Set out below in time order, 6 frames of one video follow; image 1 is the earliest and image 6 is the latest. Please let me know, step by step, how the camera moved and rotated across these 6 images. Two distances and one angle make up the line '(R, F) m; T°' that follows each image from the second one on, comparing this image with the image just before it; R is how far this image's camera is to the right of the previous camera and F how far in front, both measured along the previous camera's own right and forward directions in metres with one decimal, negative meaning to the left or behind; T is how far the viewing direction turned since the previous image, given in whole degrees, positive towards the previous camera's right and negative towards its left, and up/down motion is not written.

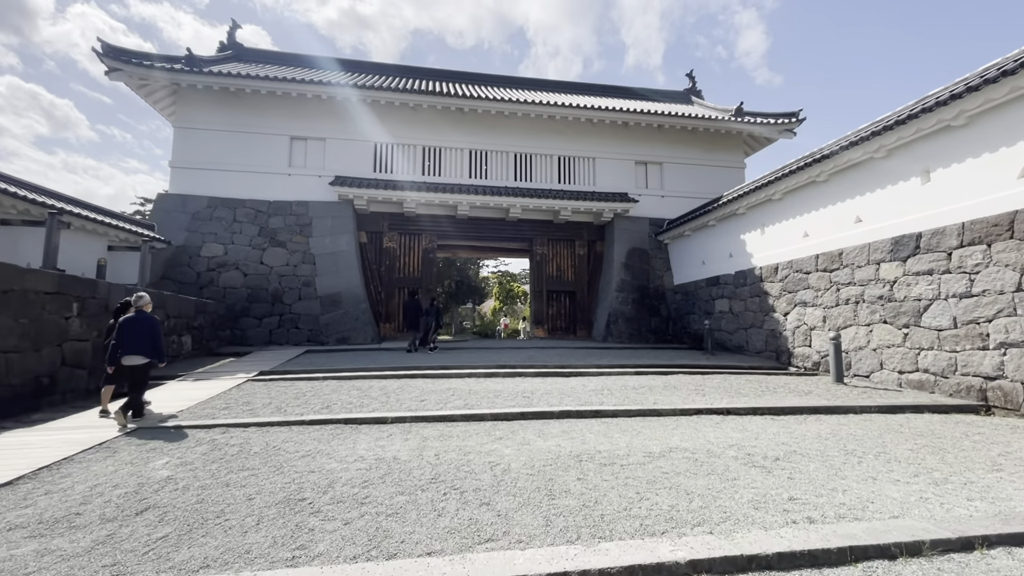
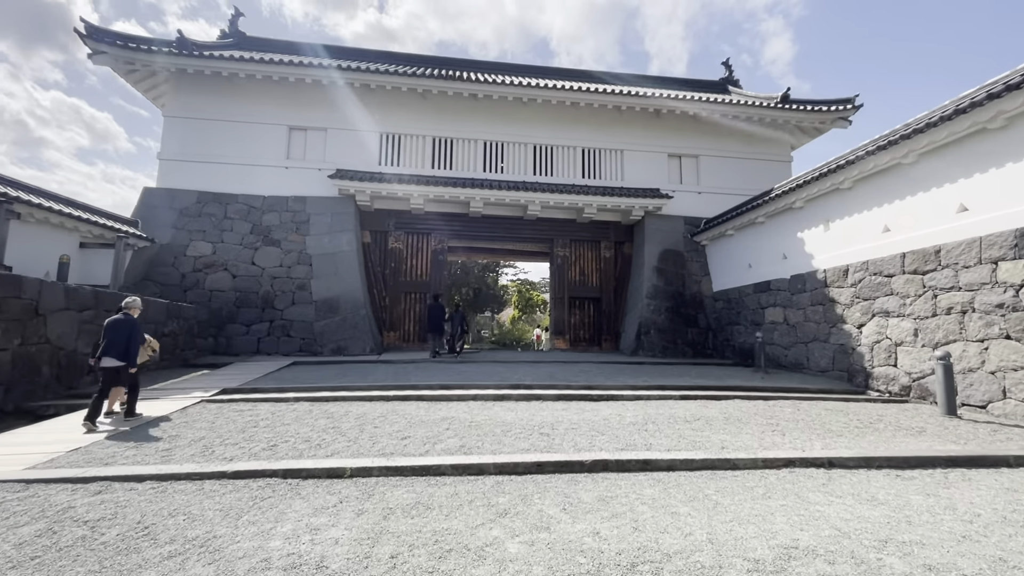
(0.0, +1.2) m; -2°
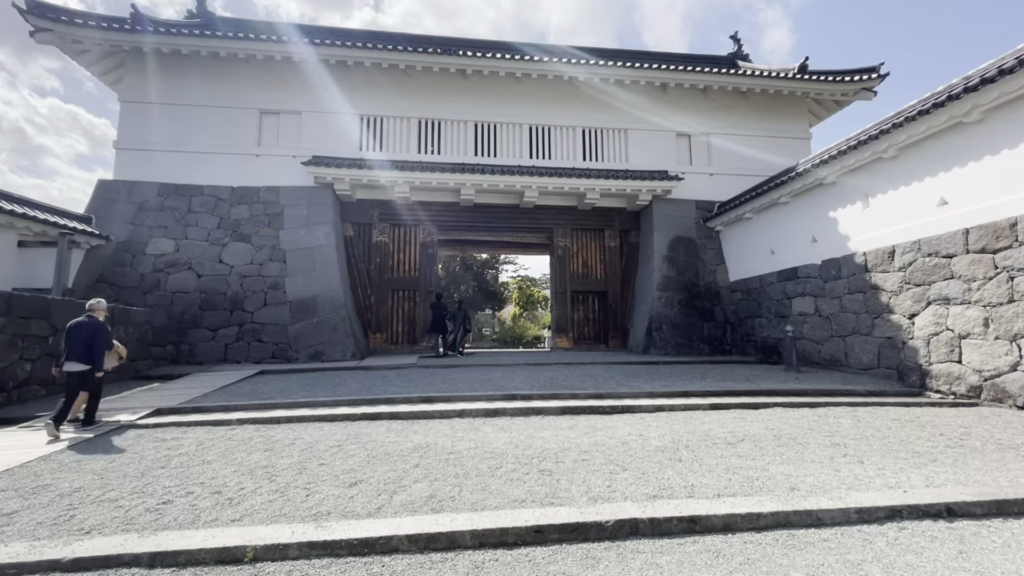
(+0.1, +0.9) m; 0°
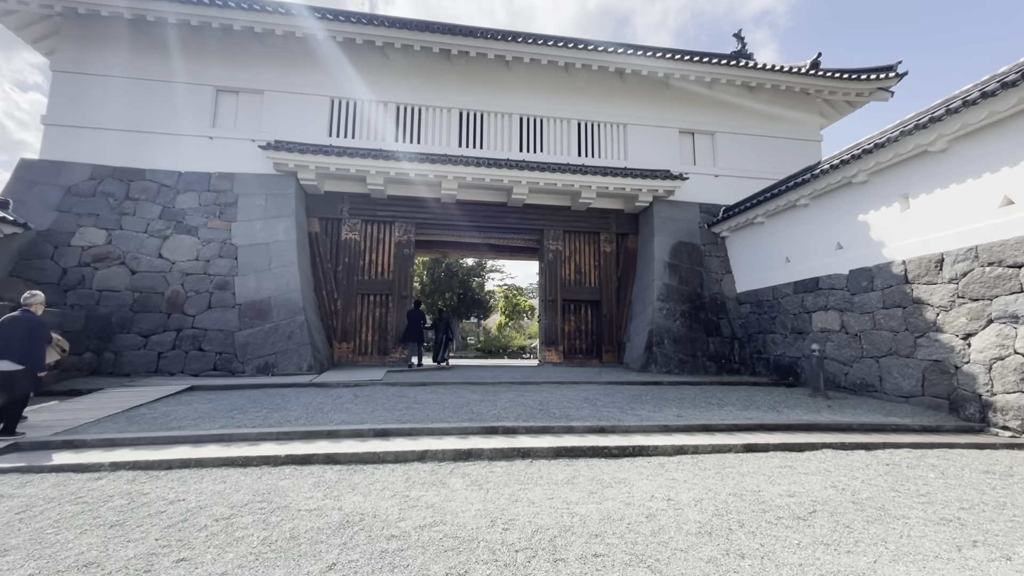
(0.0, +1.0) m; +2°
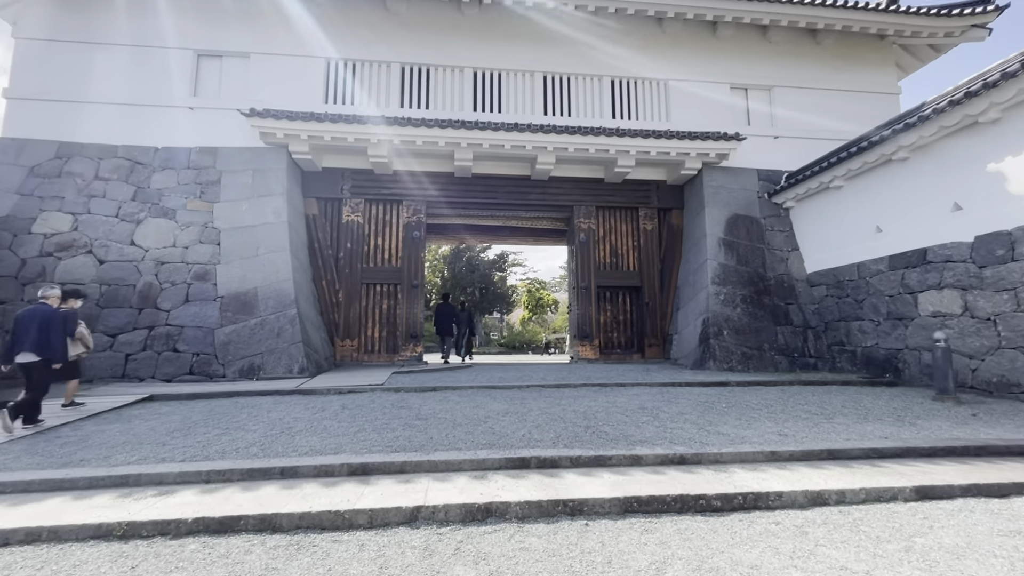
(-0.1, +1.2) m; -3°
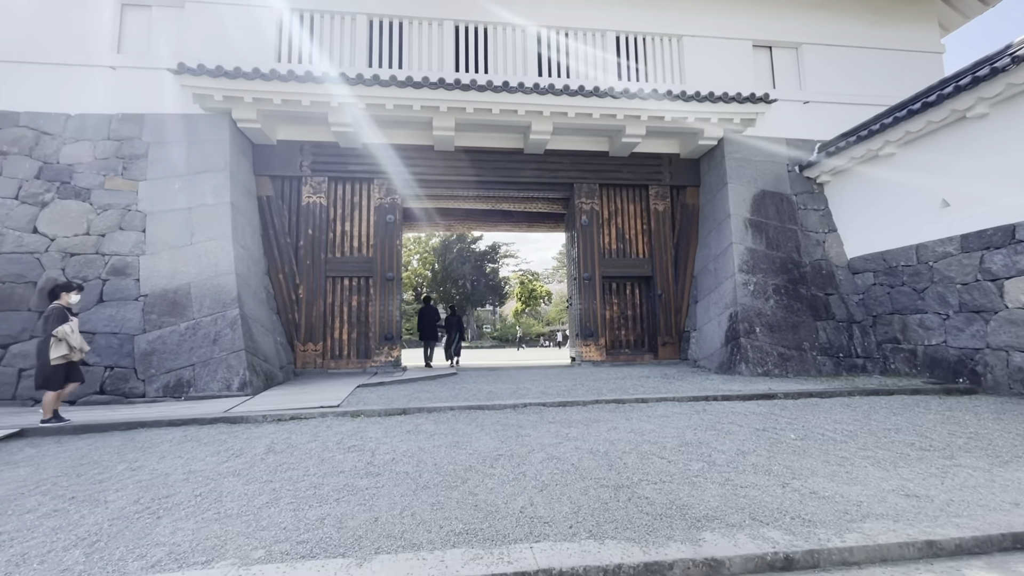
(0.0, +1.1) m; +1°
